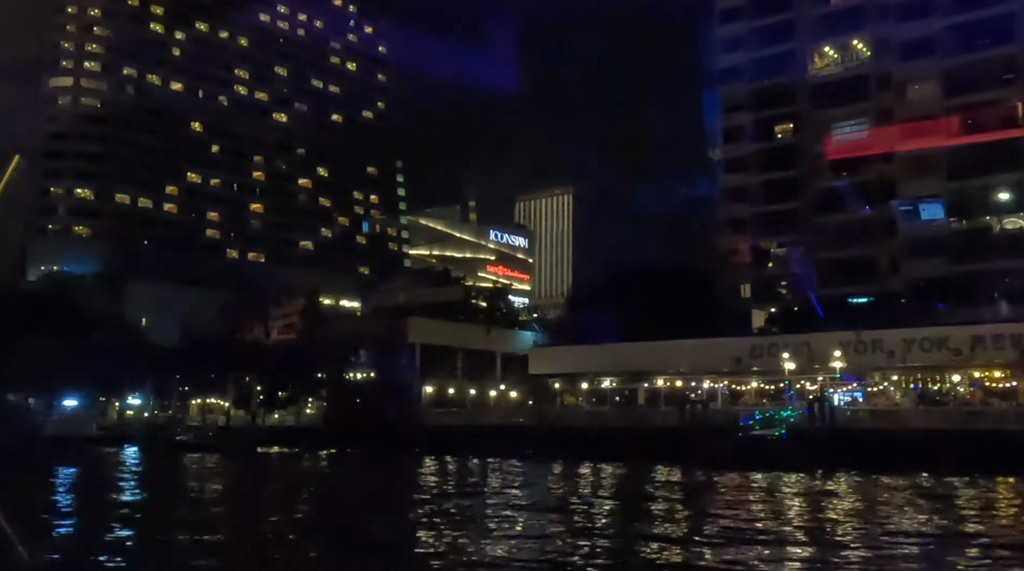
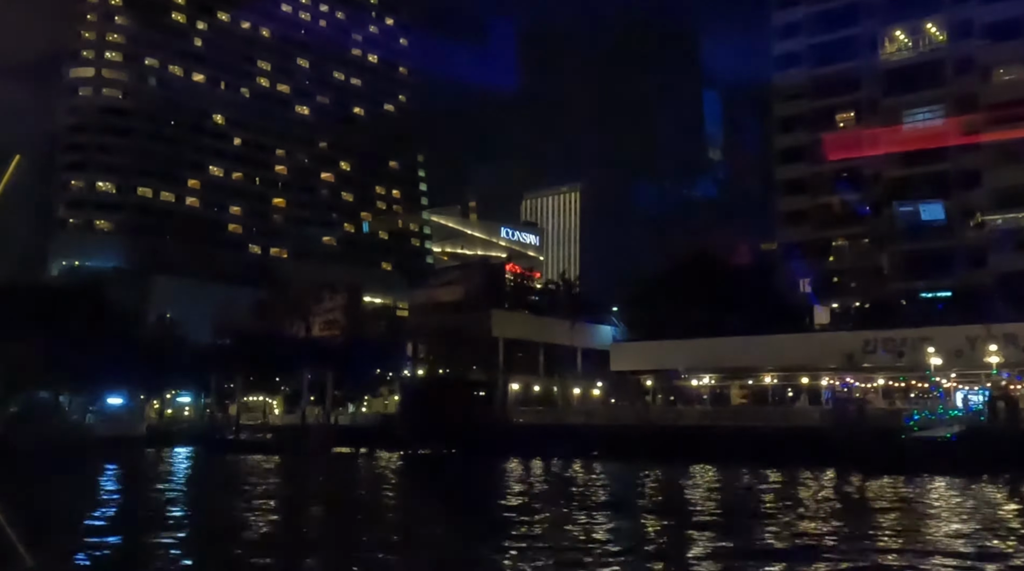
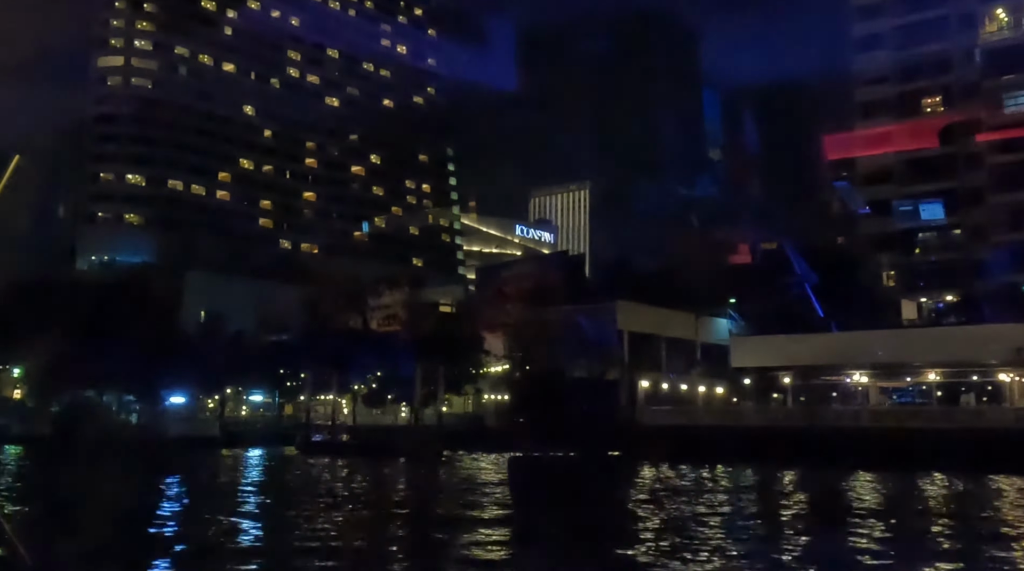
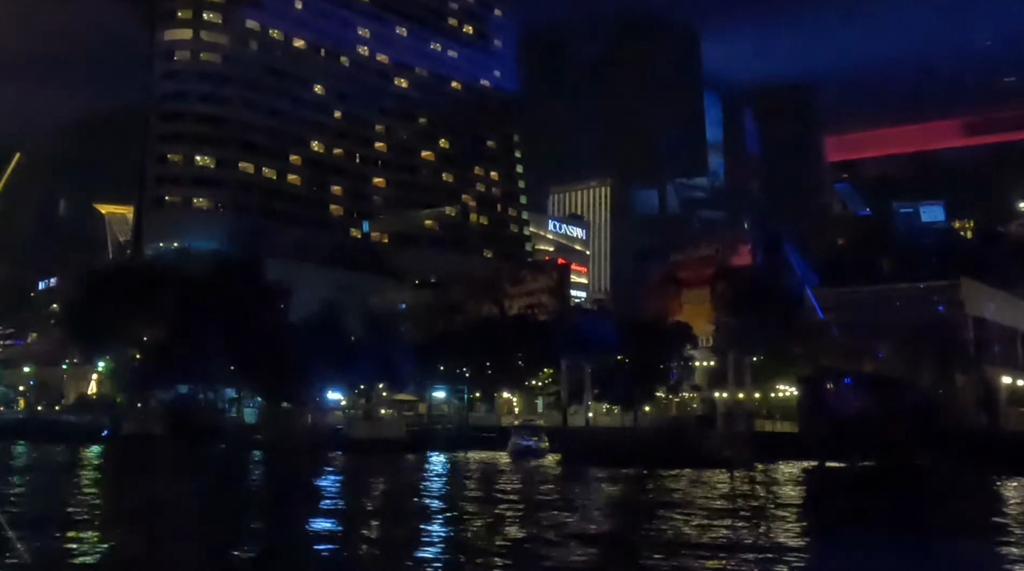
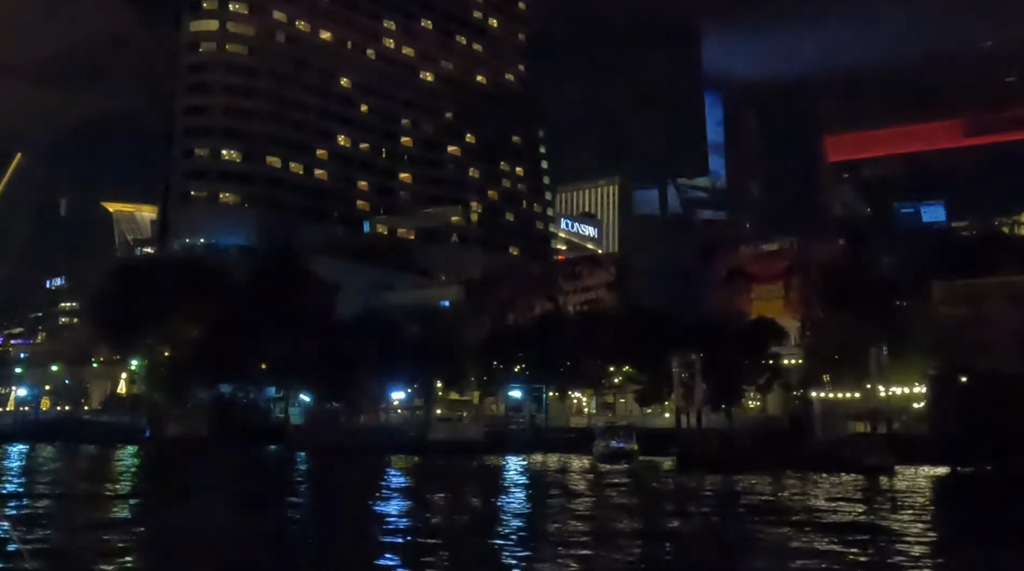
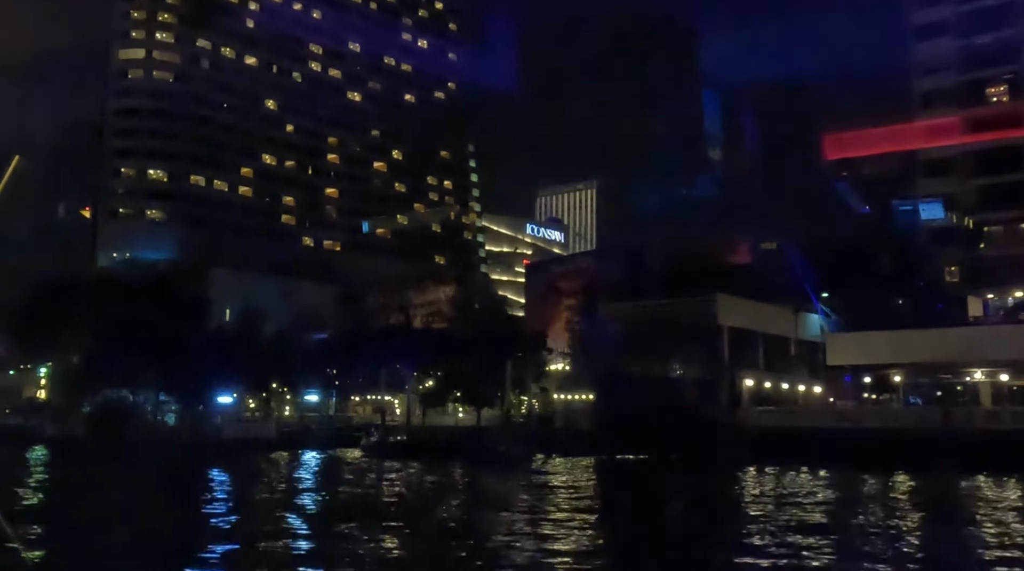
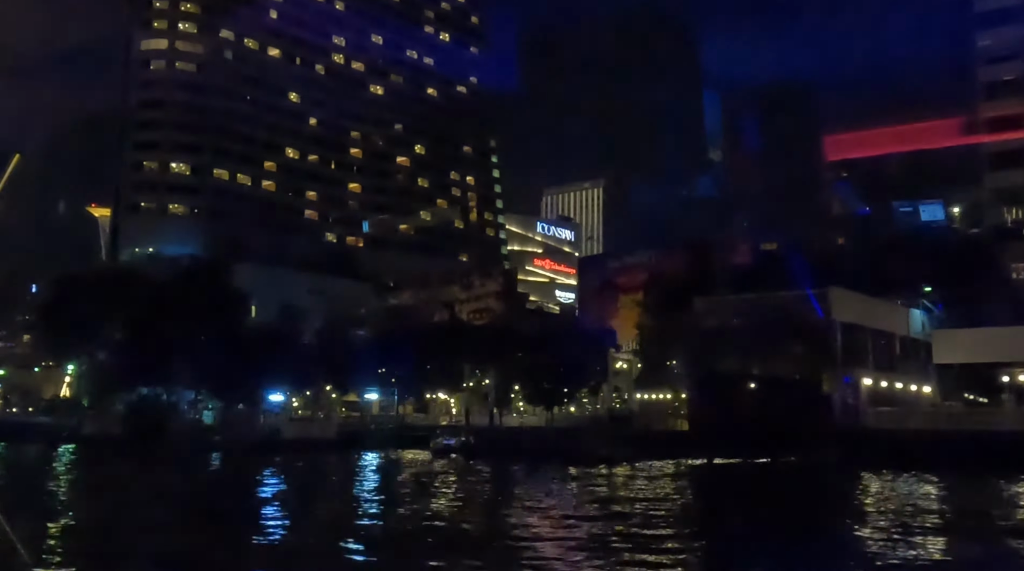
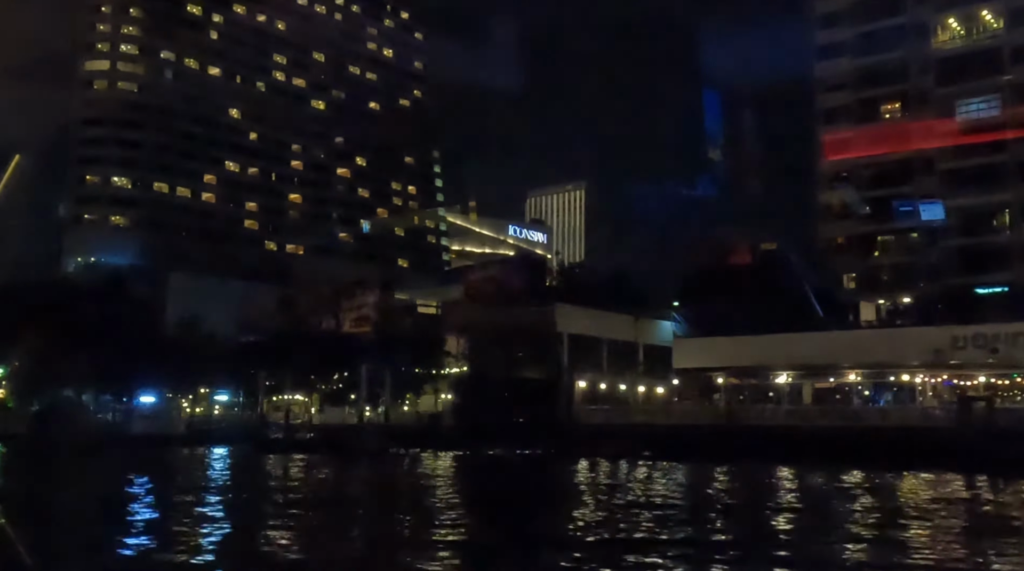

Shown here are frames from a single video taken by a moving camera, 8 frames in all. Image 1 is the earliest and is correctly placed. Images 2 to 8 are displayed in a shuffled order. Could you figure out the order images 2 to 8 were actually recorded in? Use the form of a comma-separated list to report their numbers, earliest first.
2, 8, 3, 6, 7, 4, 5
